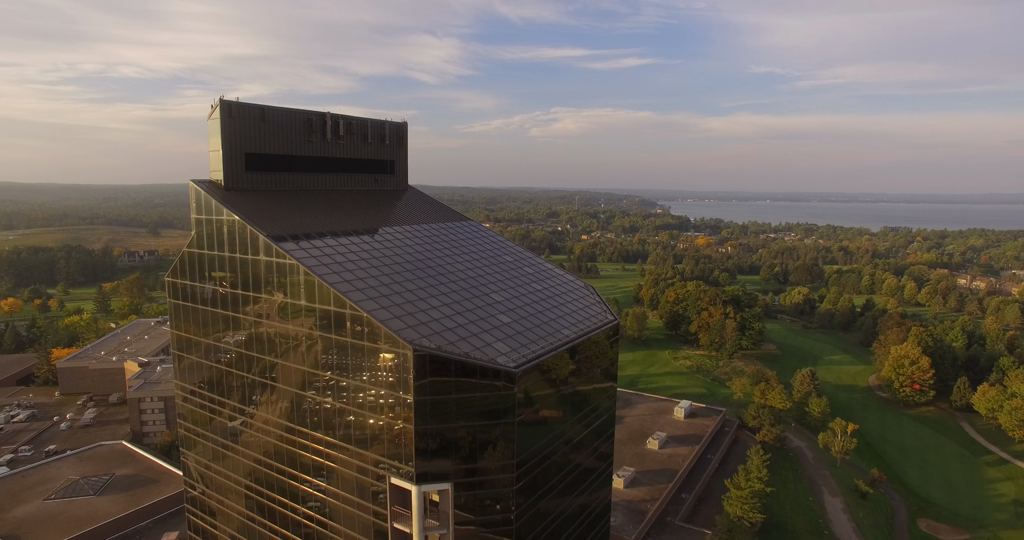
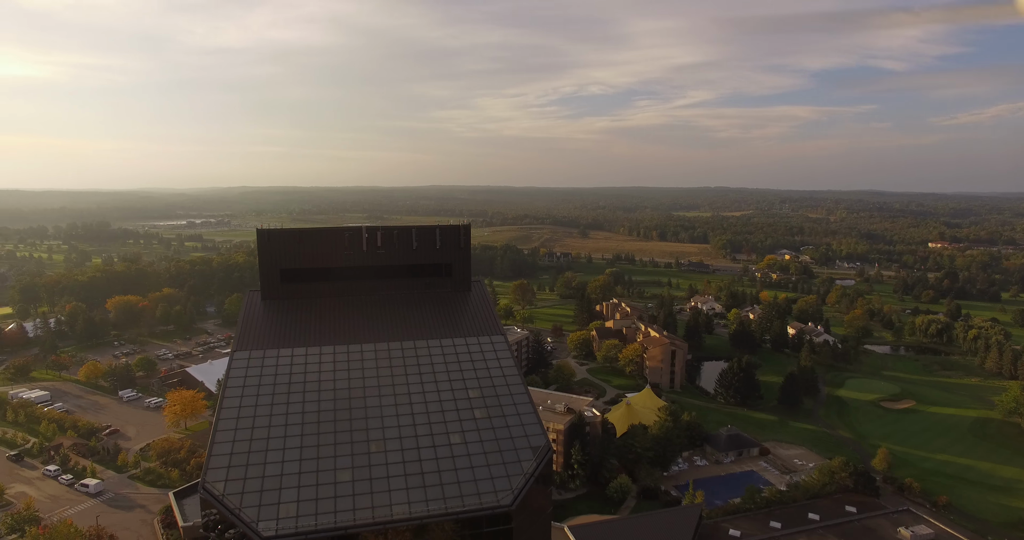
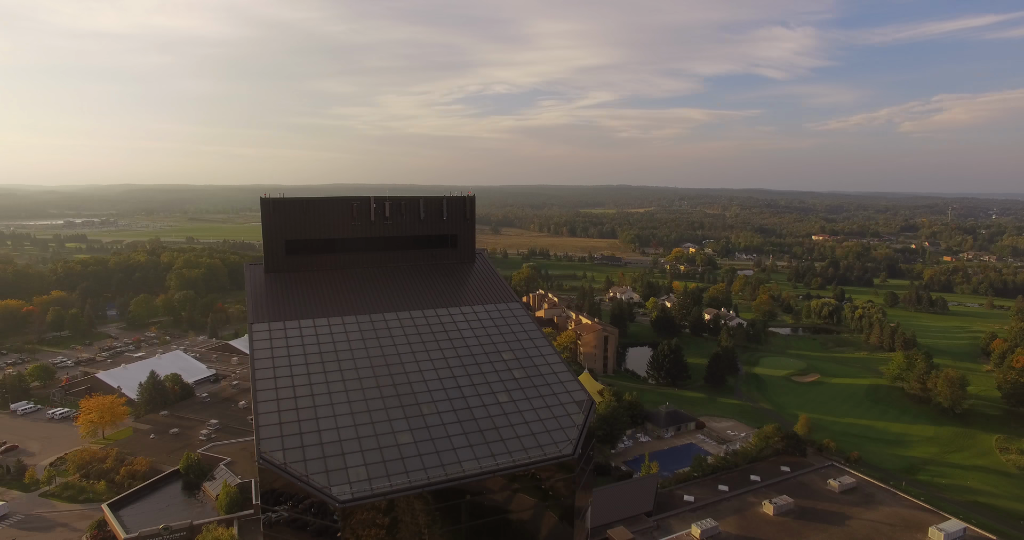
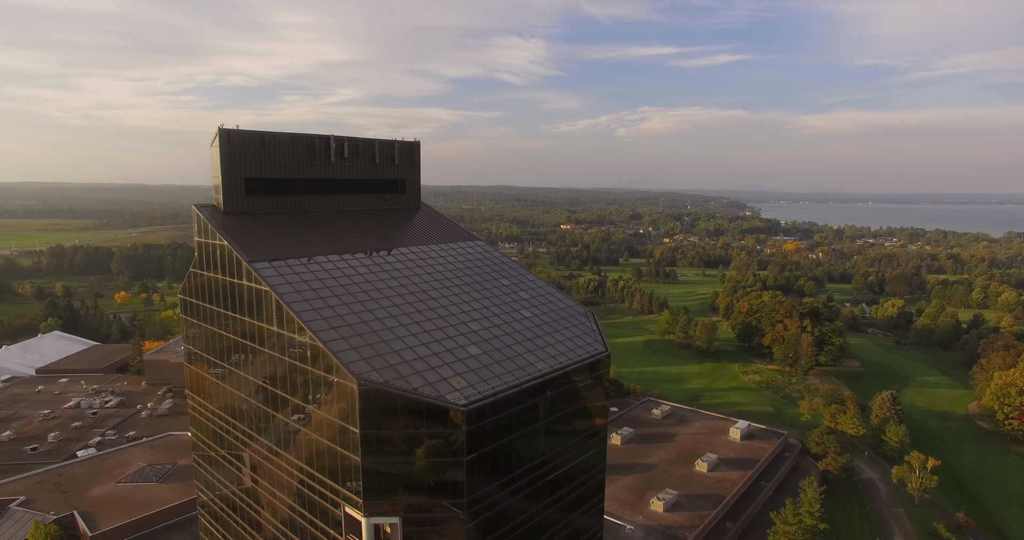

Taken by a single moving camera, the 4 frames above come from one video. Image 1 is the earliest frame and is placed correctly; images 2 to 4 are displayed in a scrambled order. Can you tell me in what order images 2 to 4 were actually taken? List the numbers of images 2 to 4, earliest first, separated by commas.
4, 3, 2
